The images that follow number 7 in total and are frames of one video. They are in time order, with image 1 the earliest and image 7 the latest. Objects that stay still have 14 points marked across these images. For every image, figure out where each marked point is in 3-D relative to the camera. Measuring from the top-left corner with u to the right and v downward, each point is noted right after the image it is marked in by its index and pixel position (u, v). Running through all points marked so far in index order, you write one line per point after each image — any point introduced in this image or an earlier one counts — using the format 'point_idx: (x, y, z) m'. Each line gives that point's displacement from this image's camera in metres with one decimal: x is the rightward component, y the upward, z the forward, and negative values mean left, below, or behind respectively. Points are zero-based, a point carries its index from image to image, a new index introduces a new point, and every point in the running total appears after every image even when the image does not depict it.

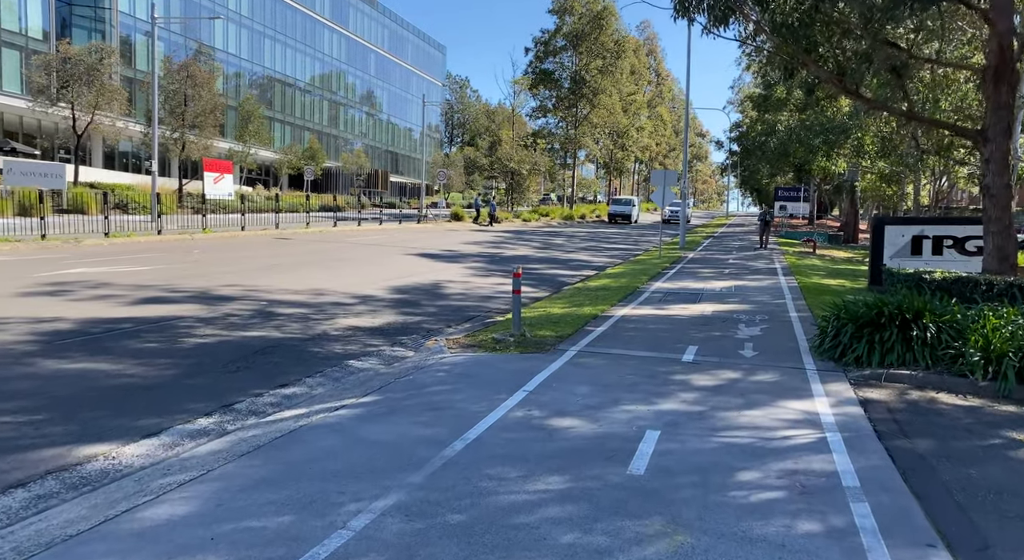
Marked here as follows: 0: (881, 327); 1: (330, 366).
0: (+4.2, -0.5, +8.9) m
1: (-2.0, -0.9, +8.6) m
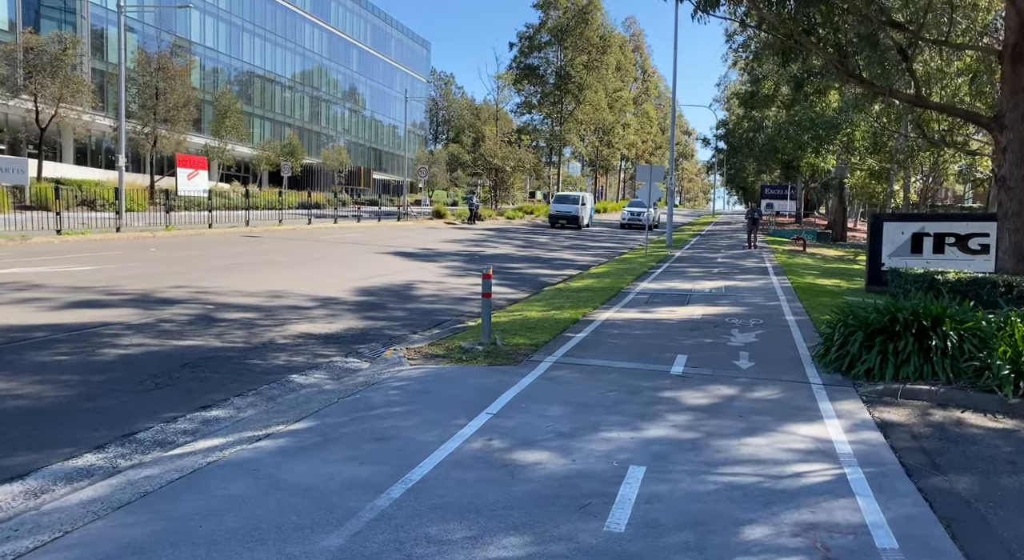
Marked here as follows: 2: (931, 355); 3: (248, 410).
0: (+3.8, -0.5, +7.9) m
1: (-2.3, -1.0, +7.5) m
2: (+4.0, -0.7, +7.6) m
3: (-2.2, -1.1, +6.5) m
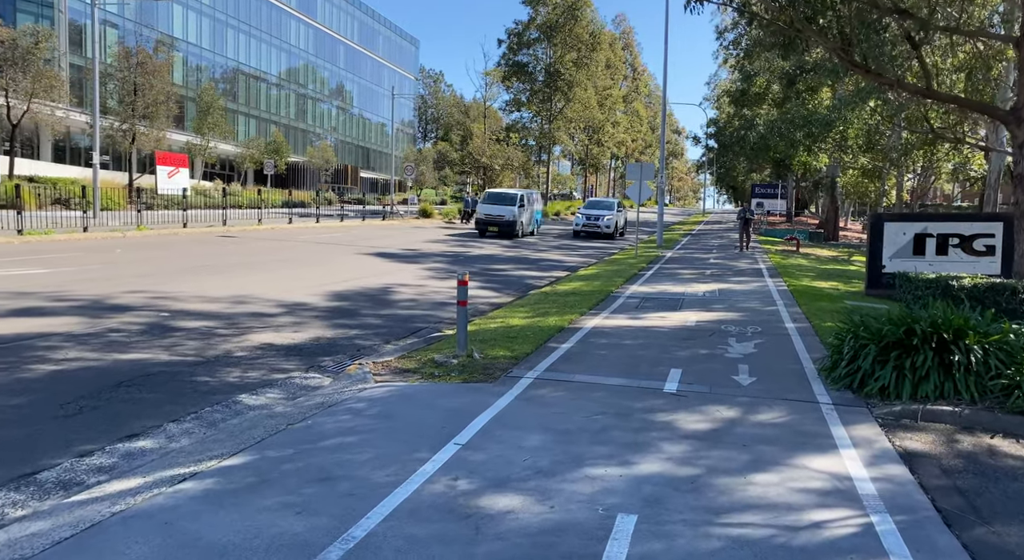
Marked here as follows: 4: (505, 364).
0: (+3.6, -0.6, +7.1) m
1: (-2.5, -1.0, +6.6) m
2: (+3.8, -0.8, +6.8) m
3: (-2.4, -1.1, +5.7) m
4: (-0.1, -0.9, +8.1) m
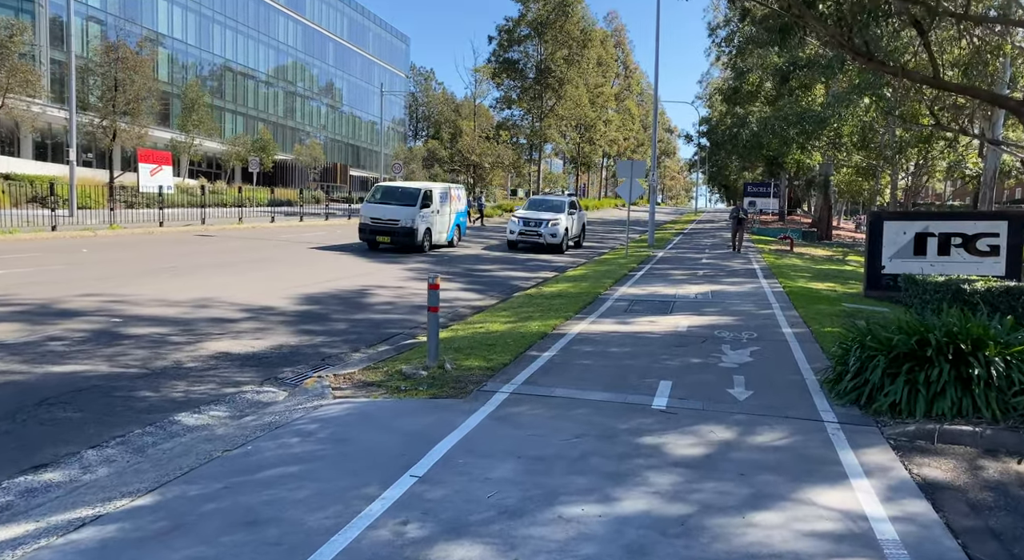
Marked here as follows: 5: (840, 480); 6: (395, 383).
0: (+3.4, -0.7, +6.4) m
1: (-2.8, -1.1, +5.9) m
2: (+3.6, -0.8, +6.1) m
3: (-2.6, -1.2, +4.9) m
4: (-0.3, -0.9, +7.4) m
5: (+2.0, -1.3, +4.9) m
6: (-1.1, -1.0, +7.3) m
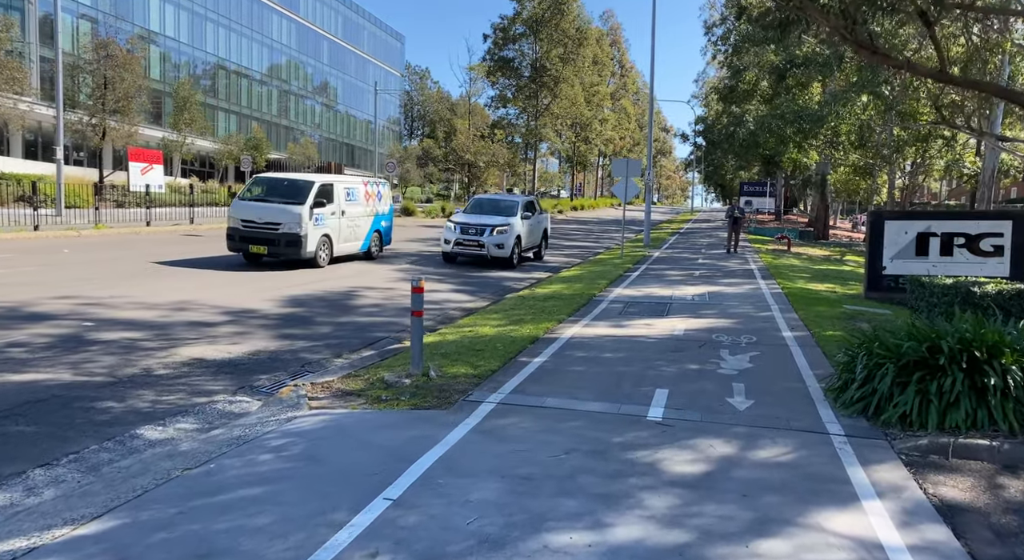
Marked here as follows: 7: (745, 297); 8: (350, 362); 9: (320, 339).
0: (+3.3, -0.7, +6.1) m
1: (-2.9, -1.1, +5.5) m
2: (+3.5, -0.9, +5.8) m
3: (-2.7, -1.2, +4.5) m
4: (-0.4, -0.9, +7.0) m
5: (+1.9, -1.3, +4.5) m
6: (-1.2, -1.0, +6.9) m
7: (+4.2, -0.3, +14.0) m
8: (-1.7, -0.9, +8.4) m
9: (-2.4, -0.7, +9.7) m
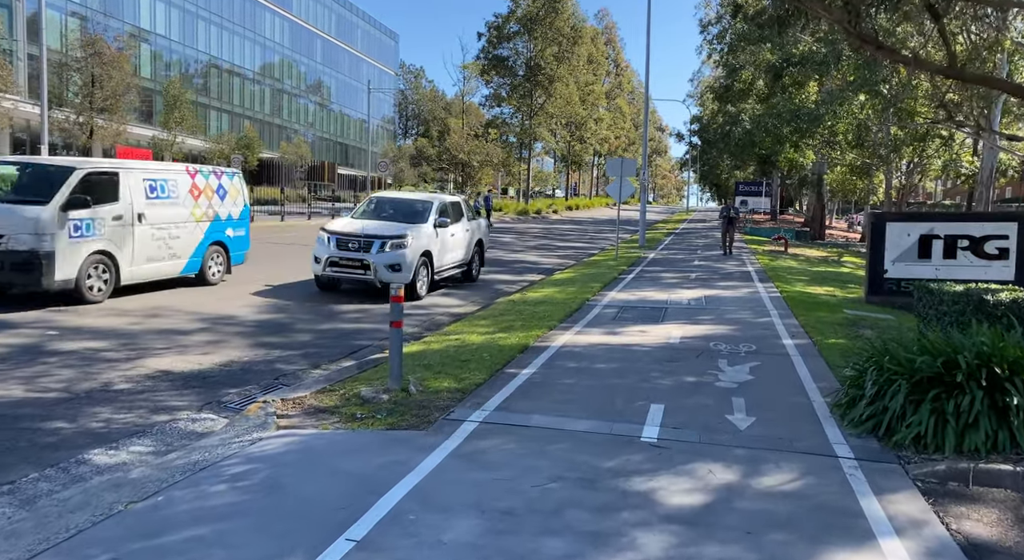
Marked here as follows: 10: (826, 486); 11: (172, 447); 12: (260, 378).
0: (+3.2, -0.8, +5.6) m
1: (-3.0, -1.2, +5.0) m
2: (+3.4, -0.9, +5.3) m
3: (-2.8, -1.3, +4.1) m
4: (-0.5, -1.0, +6.5) m
5: (+1.8, -1.4, +4.1) m
6: (-1.3, -1.1, +6.4) m
7: (+4.0, -0.4, +13.6) m
8: (-1.9, -1.0, +7.9) m
9: (-2.5, -0.8, +9.2) m
10: (+1.9, -1.3, +4.9) m
11: (-2.4, -1.2, +5.5) m
12: (-2.5, -1.0, +7.8) m
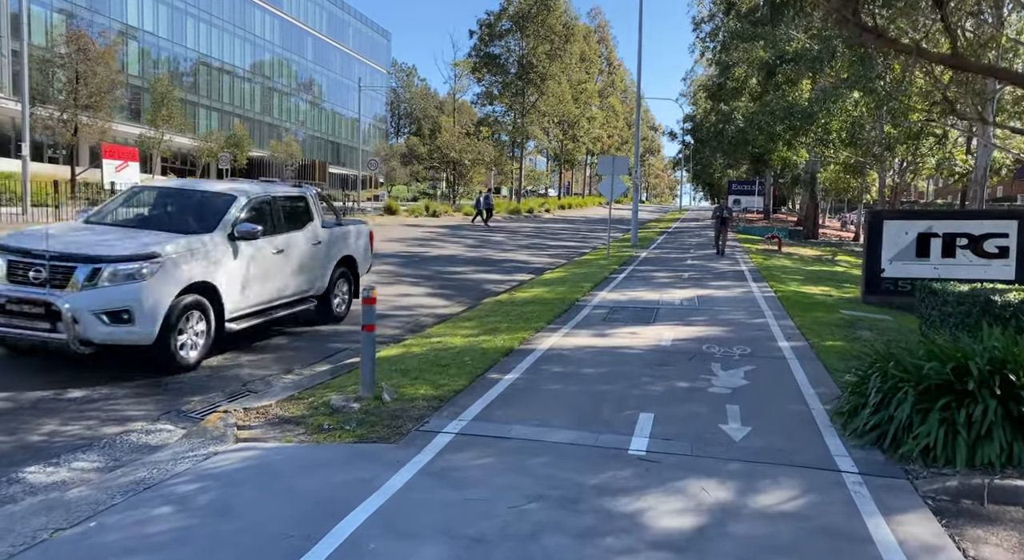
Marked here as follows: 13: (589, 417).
0: (+3.0, -0.8, +5.2) m
1: (-3.1, -1.2, +4.6) m
2: (+3.2, -0.9, +4.9) m
3: (-3.0, -1.3, +3.6) m
4: (-0.7, -1.0, +6.1) m
5: (+1.7, -1.4, +3.7) m
6: (-1.5, -1.1, +6.0) m
7: (+3.8, -0.4, +13.2) m
8: (-2.0, -1.0, +7.5) m
9: (-2.7, -0.8, +8.8) m
10: (+1.8, -1.3, +4.5) m
11: (-2.5, -1.2, +5.1) m
12: (-2.7, -1.0, +7.4) m
13: (+0.6, -1.1, +6.1) m
